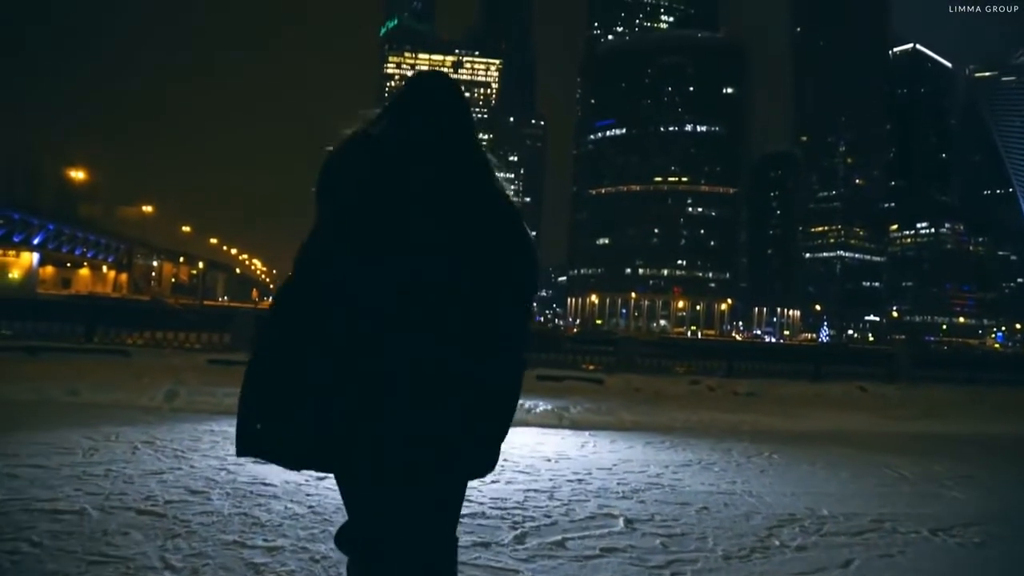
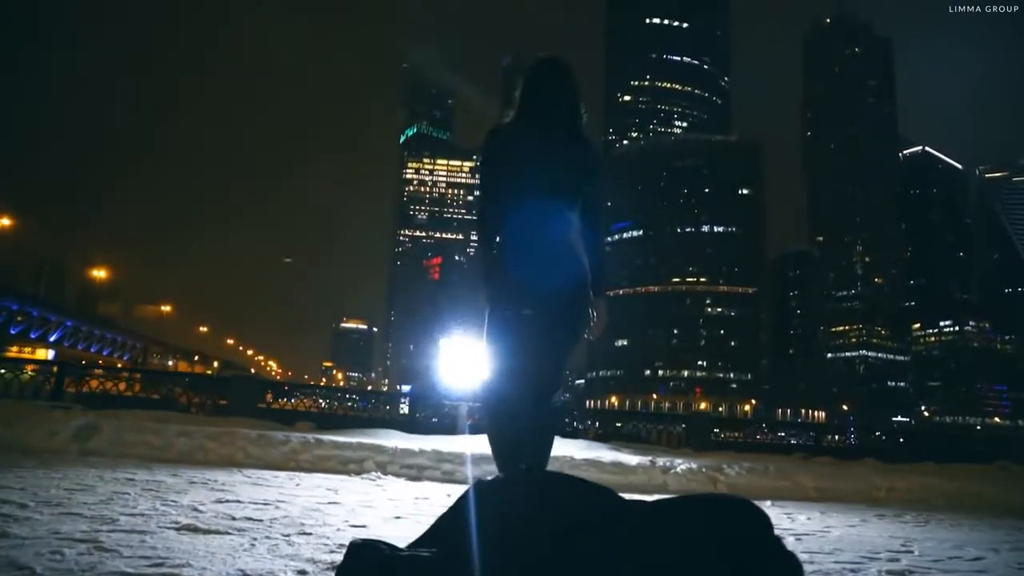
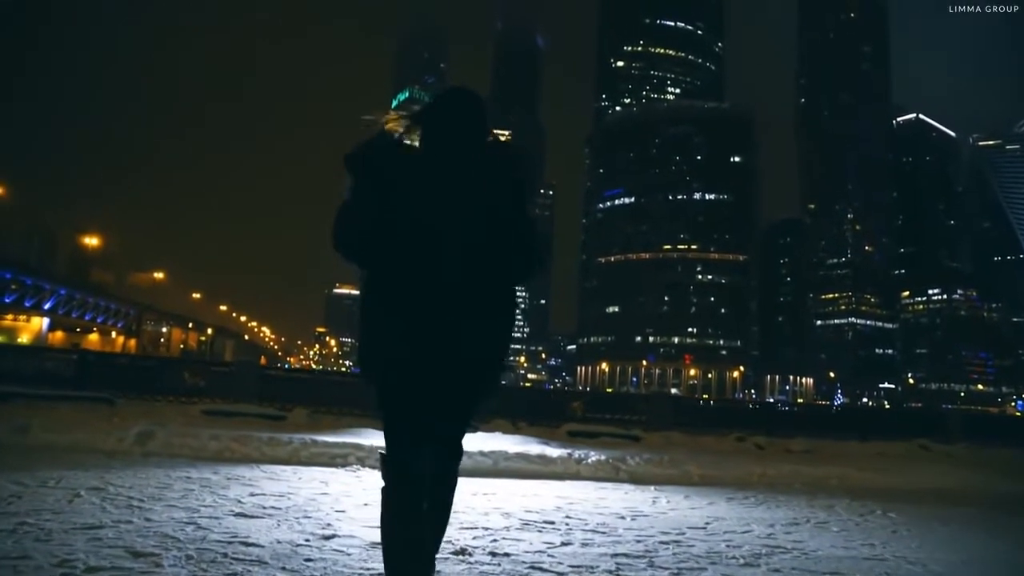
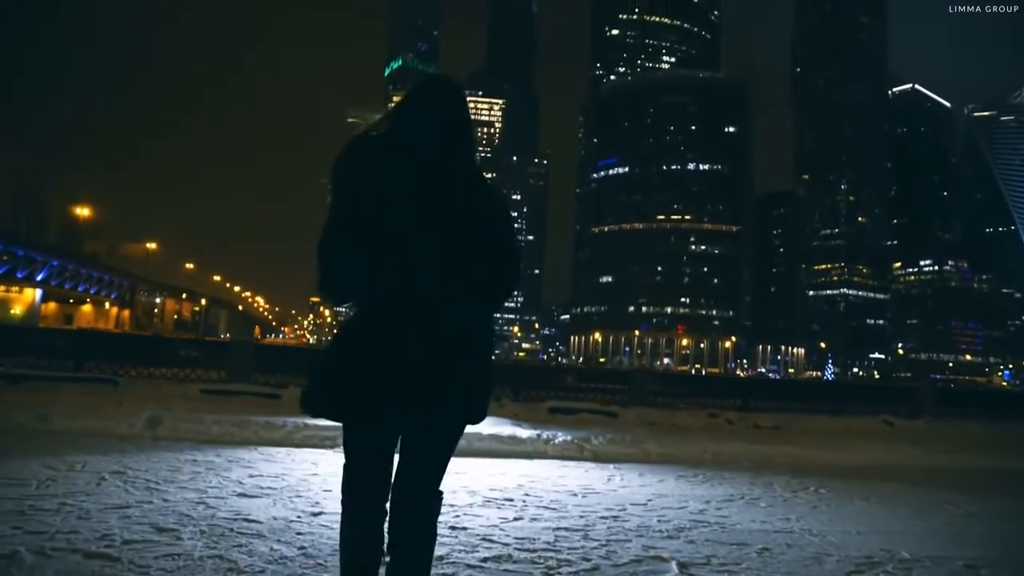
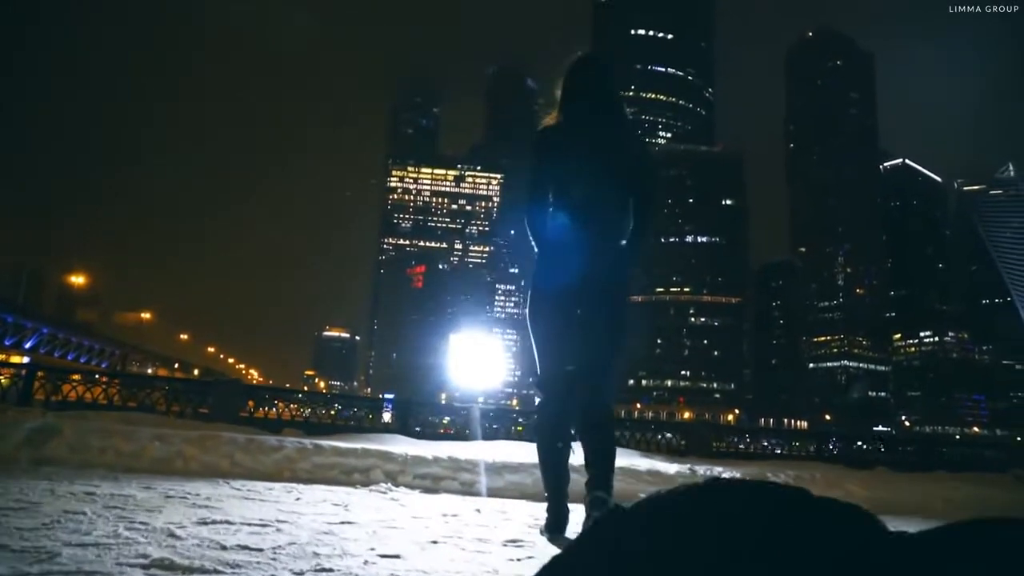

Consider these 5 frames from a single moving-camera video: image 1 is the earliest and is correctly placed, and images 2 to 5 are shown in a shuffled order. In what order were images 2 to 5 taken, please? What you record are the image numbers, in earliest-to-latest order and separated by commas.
4, 3, 2, 5
